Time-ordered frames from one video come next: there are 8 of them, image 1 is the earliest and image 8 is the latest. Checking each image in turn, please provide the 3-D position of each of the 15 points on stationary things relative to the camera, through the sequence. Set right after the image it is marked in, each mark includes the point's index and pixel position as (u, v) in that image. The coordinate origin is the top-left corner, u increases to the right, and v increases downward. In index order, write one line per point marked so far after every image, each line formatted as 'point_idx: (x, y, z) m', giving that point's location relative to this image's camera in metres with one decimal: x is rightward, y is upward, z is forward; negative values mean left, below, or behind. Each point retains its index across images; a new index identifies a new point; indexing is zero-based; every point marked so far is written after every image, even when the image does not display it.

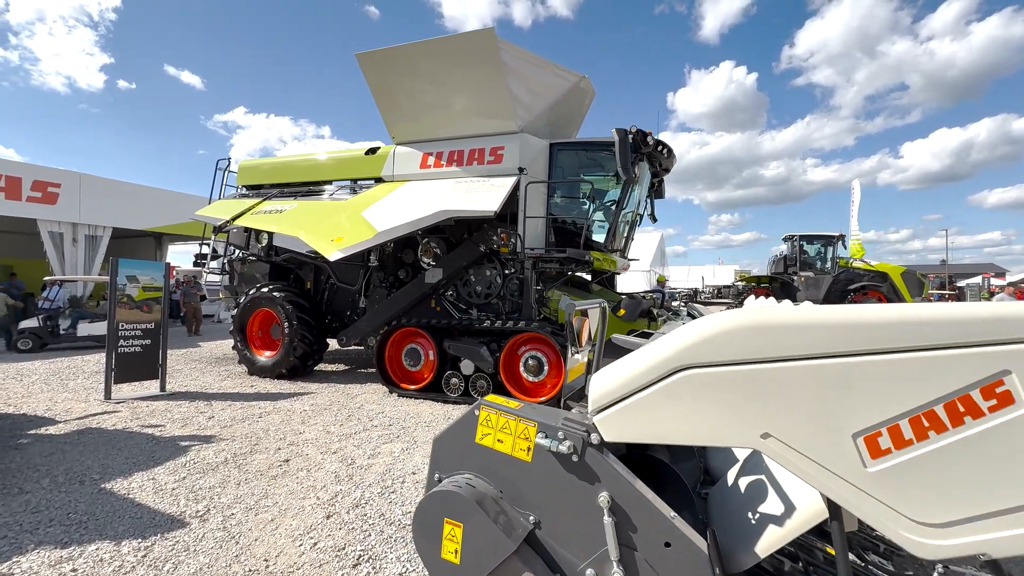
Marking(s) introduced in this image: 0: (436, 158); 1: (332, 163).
0: (-0.9, +1.6, +5.5) m
1: (-2.7, +1.8, +6.4) m
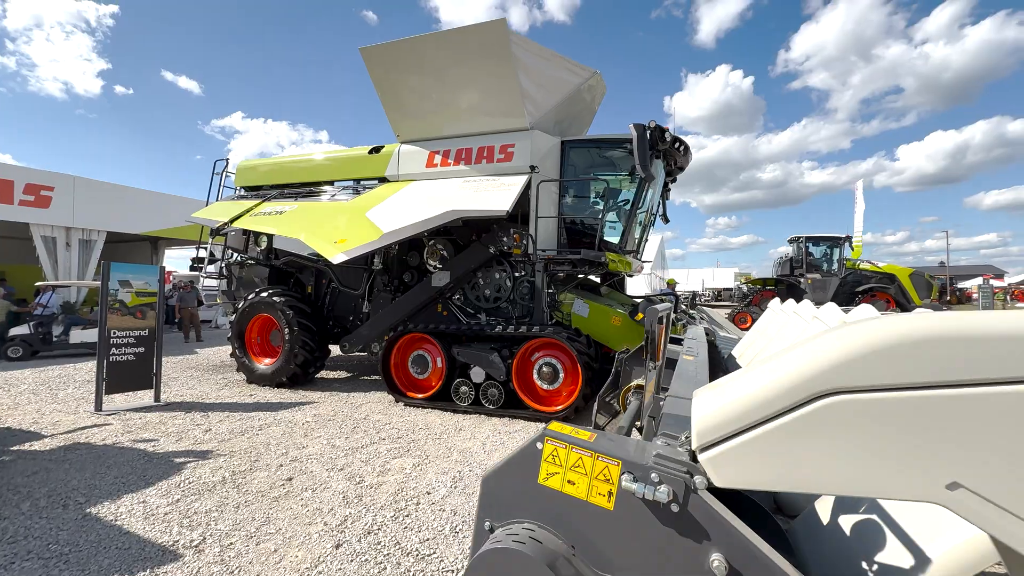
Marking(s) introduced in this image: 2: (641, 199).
0: (-0.8, +1.6, +5.3) m
1: (-2.6, +1.7, +6.2) m
2: (+1.6, +1.0, +5.3) m
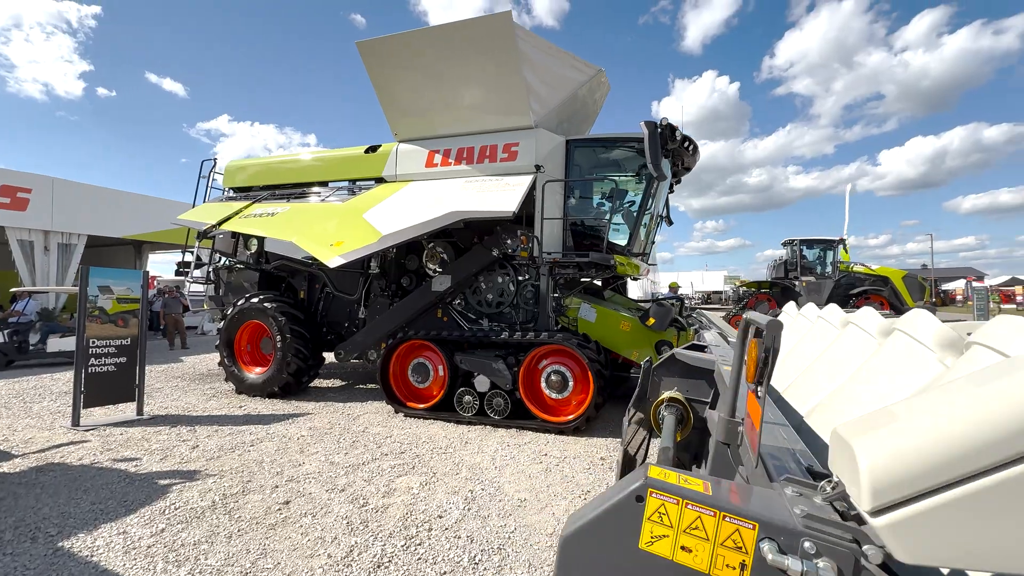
0: (-0.8, +1.5, +5.1) m
1: (-2.6, +1.7, +6.0) m
2: (+1.6, +1.0, +5.1) m
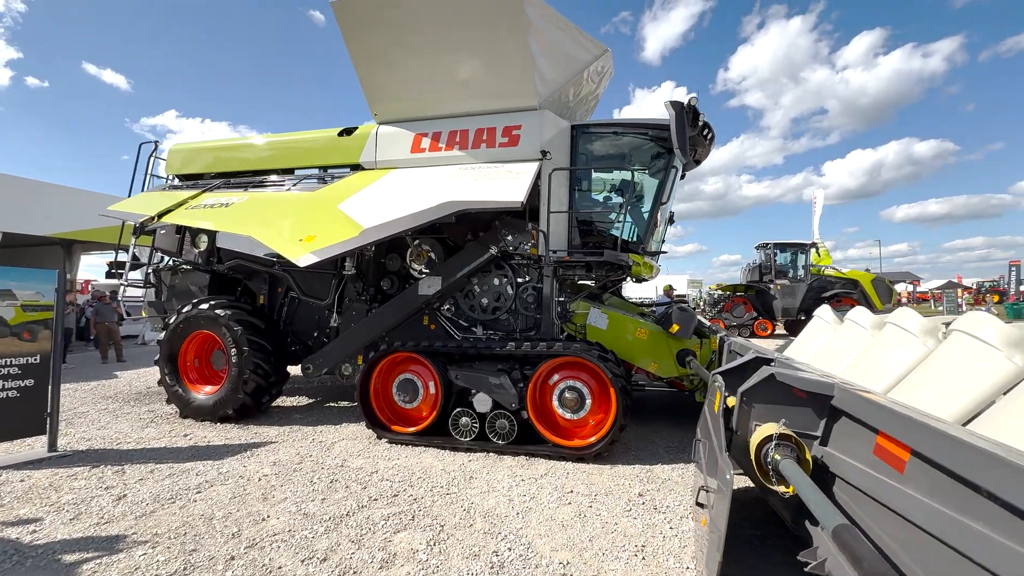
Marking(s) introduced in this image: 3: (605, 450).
0: (-0.8, +1.5, +4.5) m
1: (-2.7, +1.6, +5.2) m
2: (+1.6, +1.0, +4.7) m
3: (+0.7, -1.2, +3.4) m
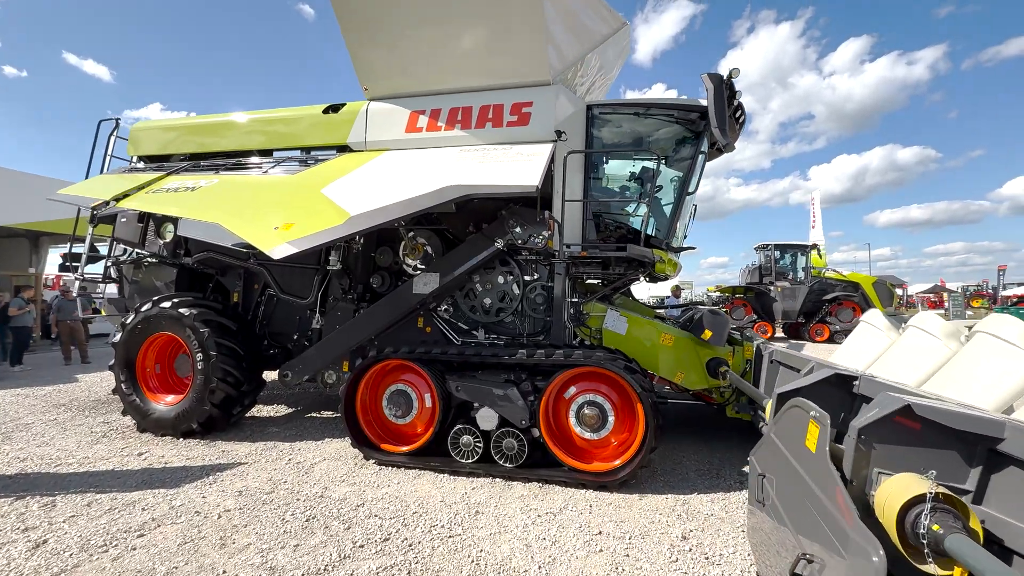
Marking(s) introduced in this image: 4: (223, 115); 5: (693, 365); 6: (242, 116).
0: (-0.7, +1.5, +3.9) m
1: (-2.6, +1.7, +4.6) m
2: (+1.6, +1.0, +4.2) m
3: (+0.8, -1.2, +3.0) m
4: (-3.1, +1.8, +4.8) m
5: (+1.5, -0.6, +3.6) m
6: (-2.9, +1.8, +4.7) m
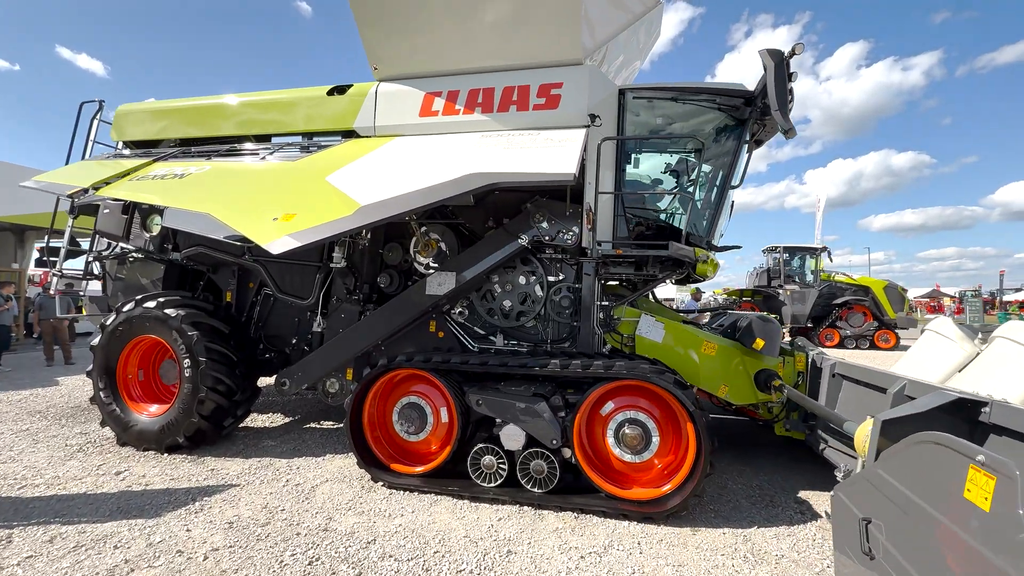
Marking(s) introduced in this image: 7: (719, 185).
0: (-0.5, +1.5, +3.5) m
1: (-2.4, +1.7, +4.2) m
2: (+1.8, +0.9, +3.8) m
3: (+1.0, -1.3, +2.6) m
4: (-2.9, +1.9, +4.4) m
5: (+1.6, -0.6, +3.3) m
6: (-2.7, +1.8, +4.3) m
7: (+1.7, +0.9, +3.8) m
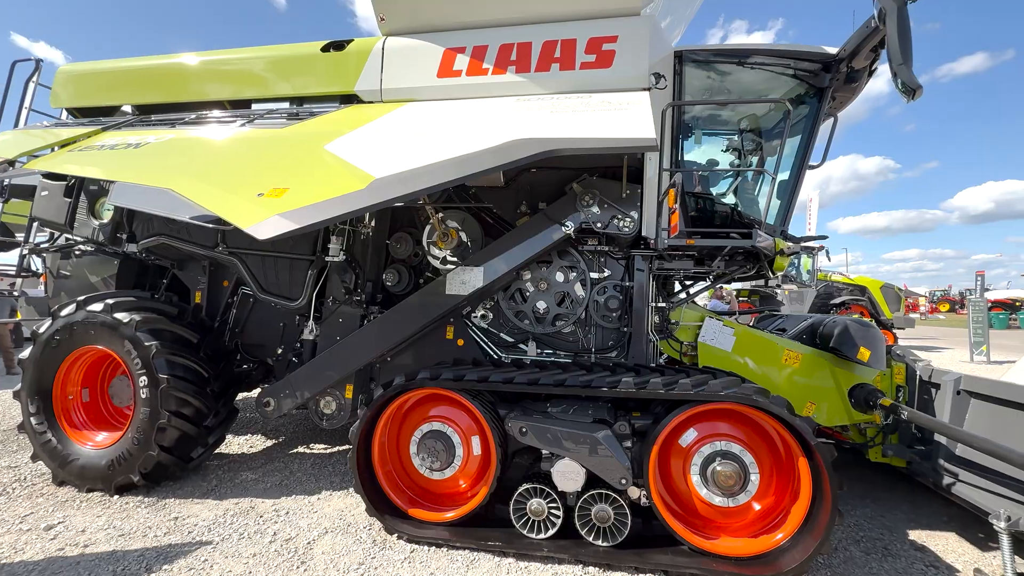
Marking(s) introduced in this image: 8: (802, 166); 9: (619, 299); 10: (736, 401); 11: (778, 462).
0: (-0.3, +1.5, +2.9) m
1: (-2.2, +1.7, +3.5) m
2: (+2.1, +1.0, +3.3) m
3: (+1.3, -1.2, +2.0) m
4: (-2.7, +1.9, +3.7) m
5: (+1.9, -0.6, +2.7) m
6: (-2.4, +1.8, +3.6) m
7: (+2.0, +0.9, +3.3) m
8: (+2.1, +0.9, +3.5) m
9: (+0.7, -0.1, +3.0) m
10: (+1.1, -0.5, +2.1) m
11: (+1.3, -0.9, +2.2) m
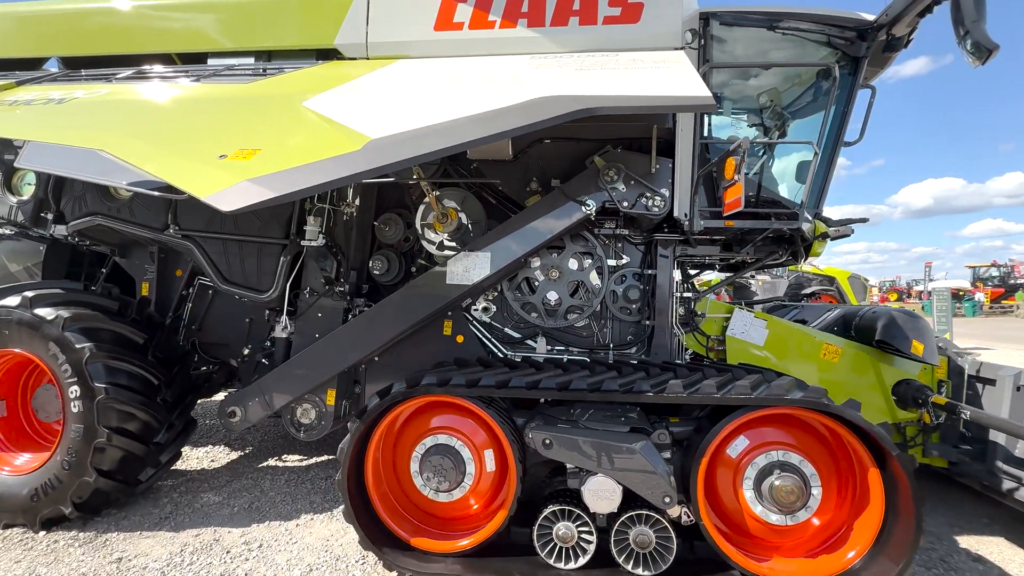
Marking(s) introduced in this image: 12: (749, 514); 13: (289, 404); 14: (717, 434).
0: (-0.2, +1.6, +2.5) m
1: (-2.1, +1.7, +2.9) m
2: (+2.1, +1.0, +3.1) m
3: (+1.4, -1.2, +1.8) m
4: (-2.7, +1.9, +3.1) m
5: (+2.0, -0.6, +2.5) m
6: (-2.4, +1.9, +3.0) m
7: (+2.0, +1.0, +3.0) m
8: (+2.1, +1.0, +3.3) m
9: (+0.8, 0.0, +2.7) m
10: (+1.2, -0.5, +1.9) m
11: (+1.4, -0.8, +1.9) m
12: (+1.0, -1.0, +2.0) m
13: (-1.3, -0.7, +2.6) m
14: (+0.9, -0.6, +1.9) m
